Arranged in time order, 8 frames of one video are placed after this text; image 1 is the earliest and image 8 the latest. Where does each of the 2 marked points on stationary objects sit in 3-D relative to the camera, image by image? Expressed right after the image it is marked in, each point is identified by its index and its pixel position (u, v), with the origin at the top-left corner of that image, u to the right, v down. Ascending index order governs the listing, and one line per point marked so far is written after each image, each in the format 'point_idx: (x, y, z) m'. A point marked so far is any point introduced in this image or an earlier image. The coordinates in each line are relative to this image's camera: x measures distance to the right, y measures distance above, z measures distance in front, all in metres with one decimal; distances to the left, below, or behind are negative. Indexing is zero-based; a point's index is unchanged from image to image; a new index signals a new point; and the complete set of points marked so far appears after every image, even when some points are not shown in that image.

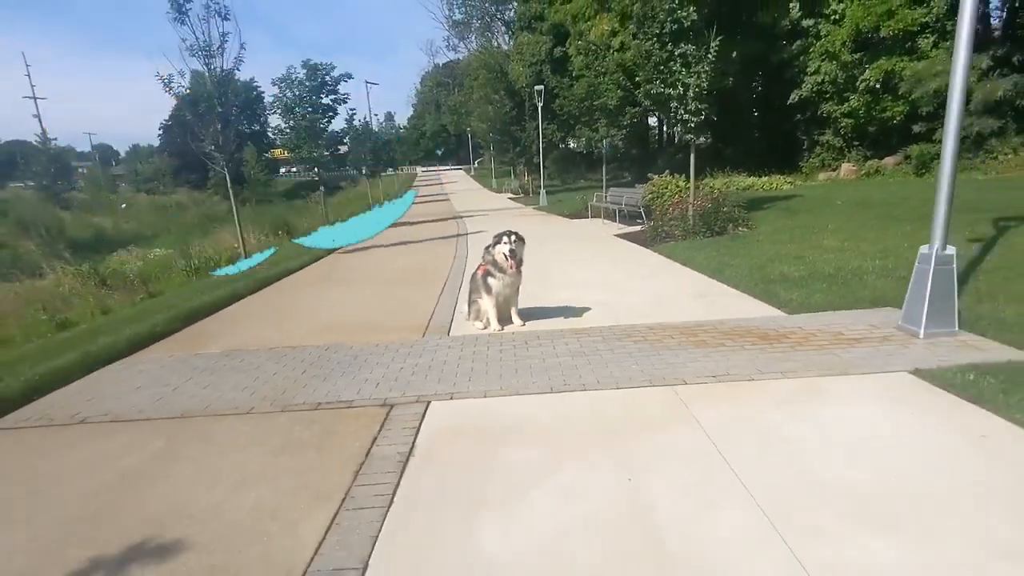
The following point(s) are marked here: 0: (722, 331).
0: (+2.1, -0.4, +6.3) m
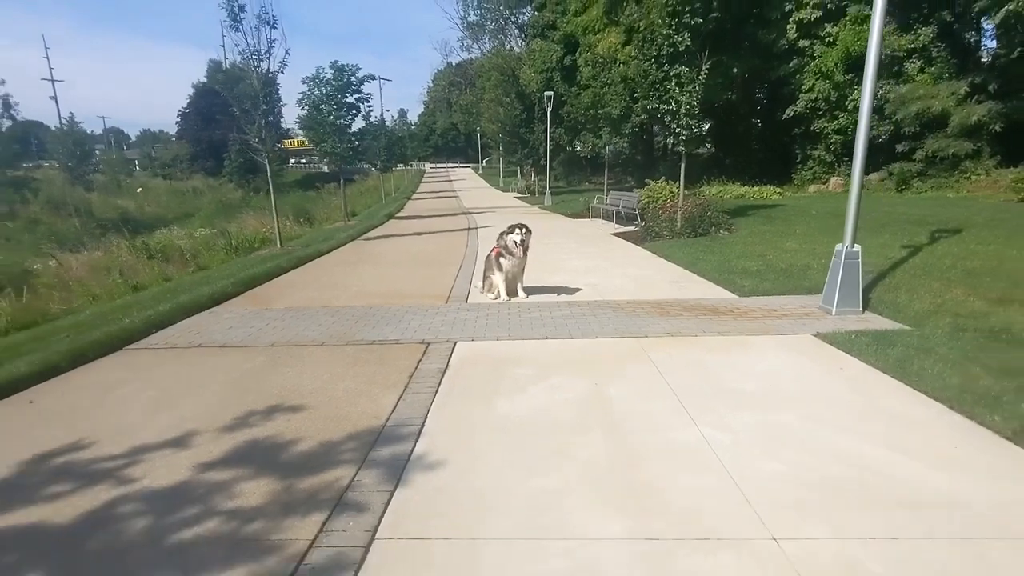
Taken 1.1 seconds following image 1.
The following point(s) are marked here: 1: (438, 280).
0: (+2.2, -0.2, +8.0) m
1: (-1.3, +0.1, +10.6) m
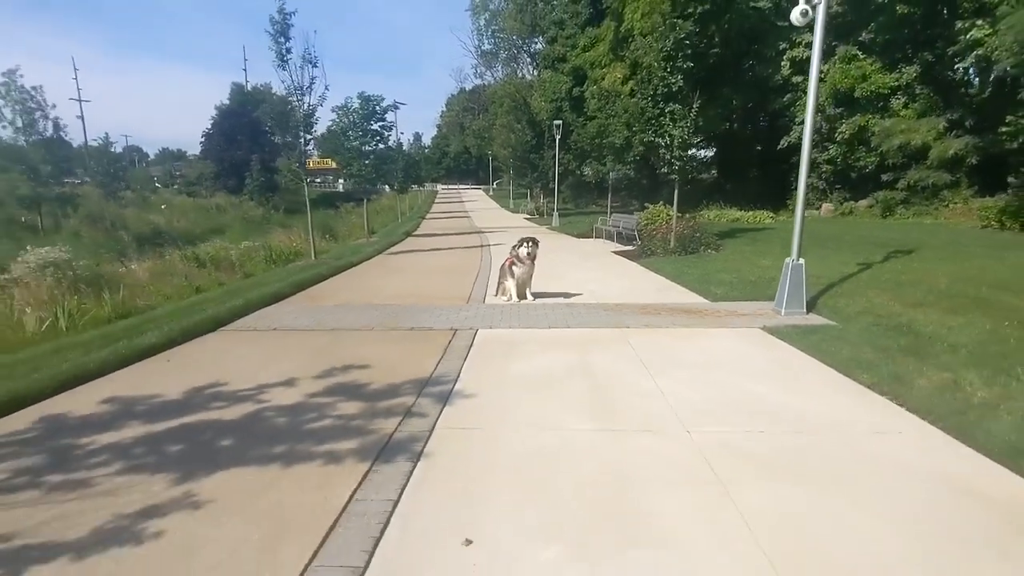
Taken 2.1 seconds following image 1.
0: (+2.4, -0.3, +9.7) m
1: (-1.1, 0.0, +12.4) m
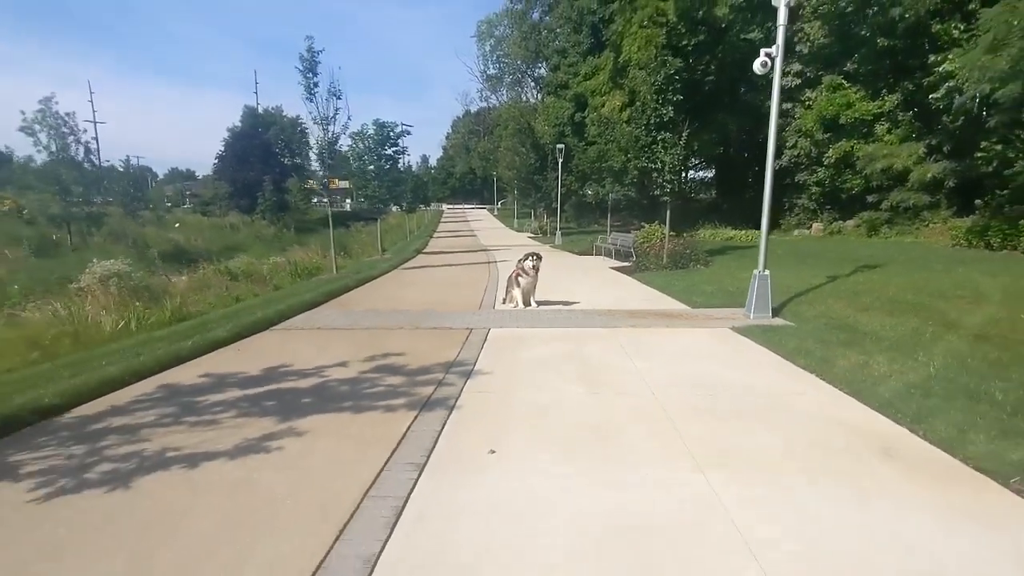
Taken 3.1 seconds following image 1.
0: (+2.5, -0.4, +11.2) m
1: (-1.0, -0.2, +13.9) m
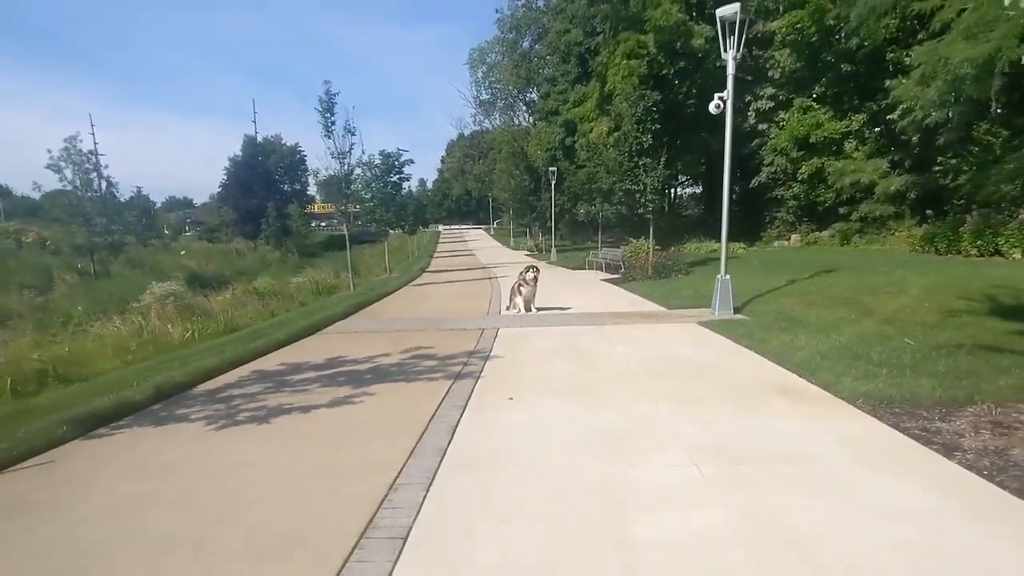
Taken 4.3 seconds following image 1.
0: (+2.6, -0.5, +13.3) m
1: (-0.9, -0.5, +16.0) m
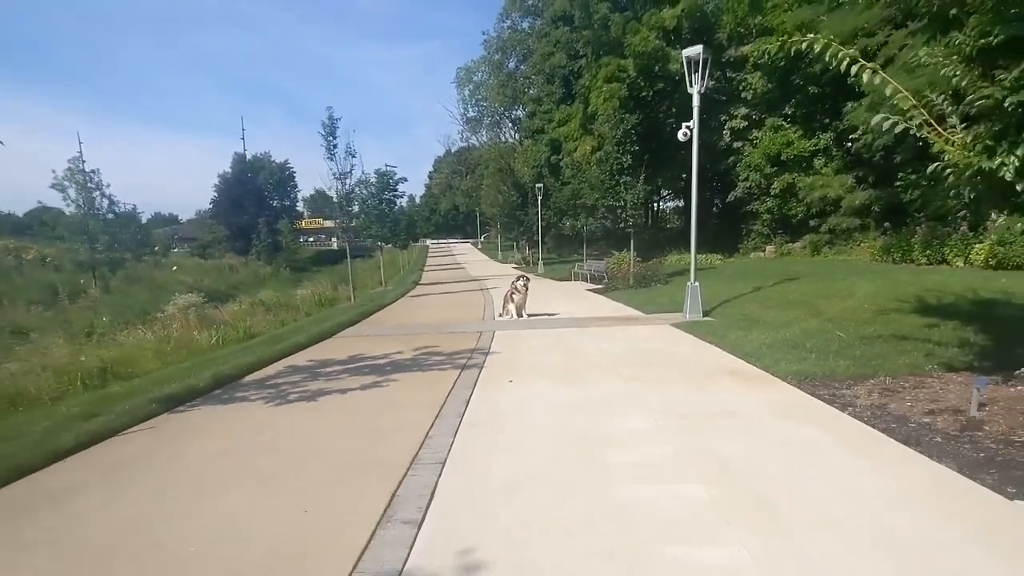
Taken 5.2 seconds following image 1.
0: (+2.4, -0.7, +14.8) m
1: (-1.1, -0.7, +17.4) m
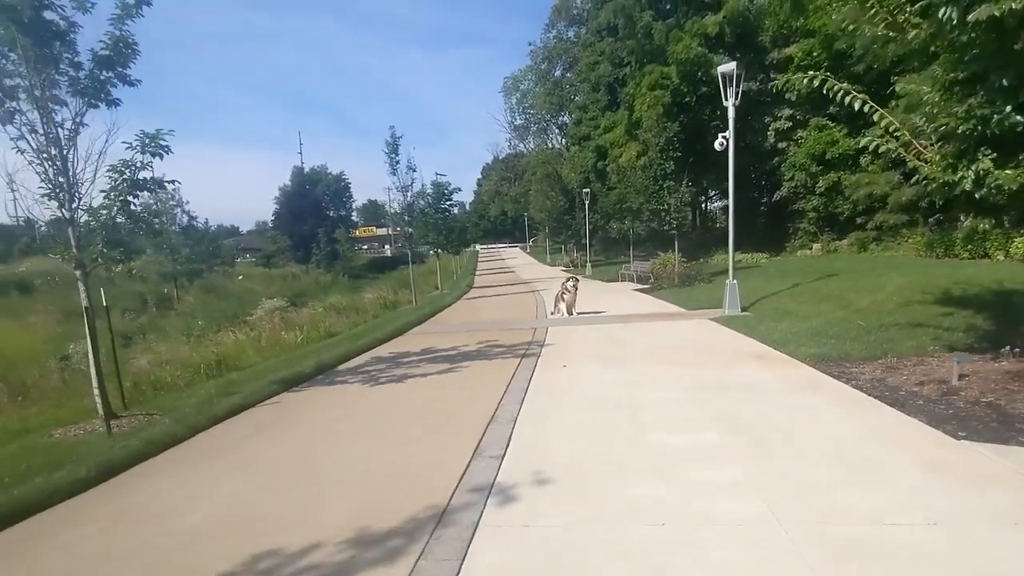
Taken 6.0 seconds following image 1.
0: (+3.7, -0.7, +16.0) m
1: (+0.4, -0.8, +18.8) m
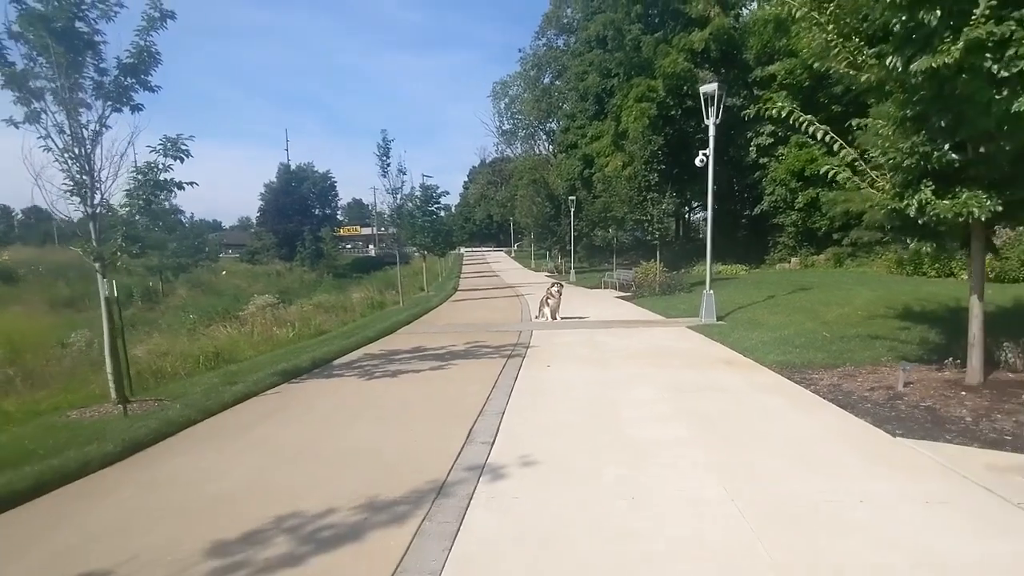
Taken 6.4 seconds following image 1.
0: (+3.4, -0.9, +16.7) m
1: (0.0, -0.9, +19.5) m
